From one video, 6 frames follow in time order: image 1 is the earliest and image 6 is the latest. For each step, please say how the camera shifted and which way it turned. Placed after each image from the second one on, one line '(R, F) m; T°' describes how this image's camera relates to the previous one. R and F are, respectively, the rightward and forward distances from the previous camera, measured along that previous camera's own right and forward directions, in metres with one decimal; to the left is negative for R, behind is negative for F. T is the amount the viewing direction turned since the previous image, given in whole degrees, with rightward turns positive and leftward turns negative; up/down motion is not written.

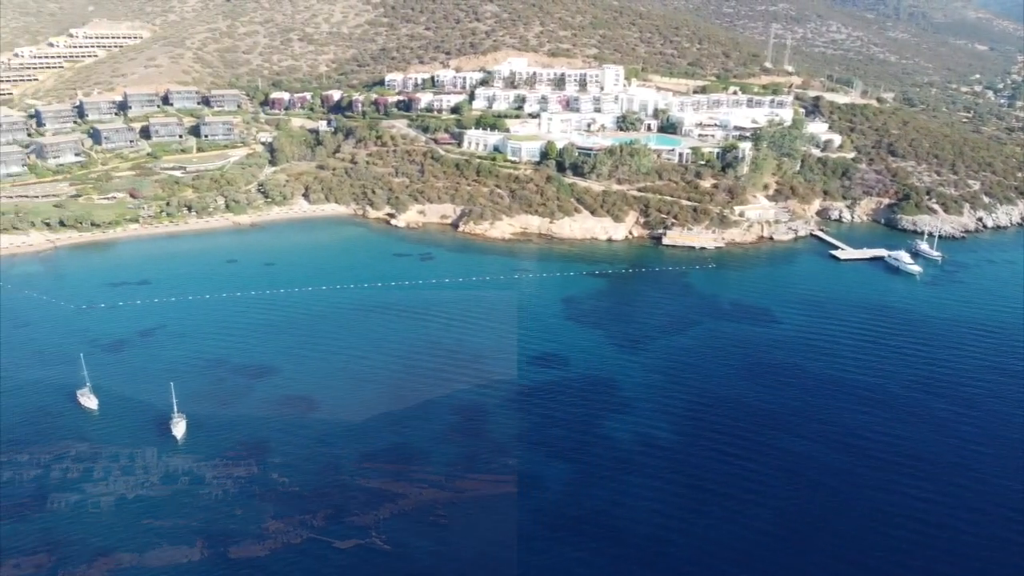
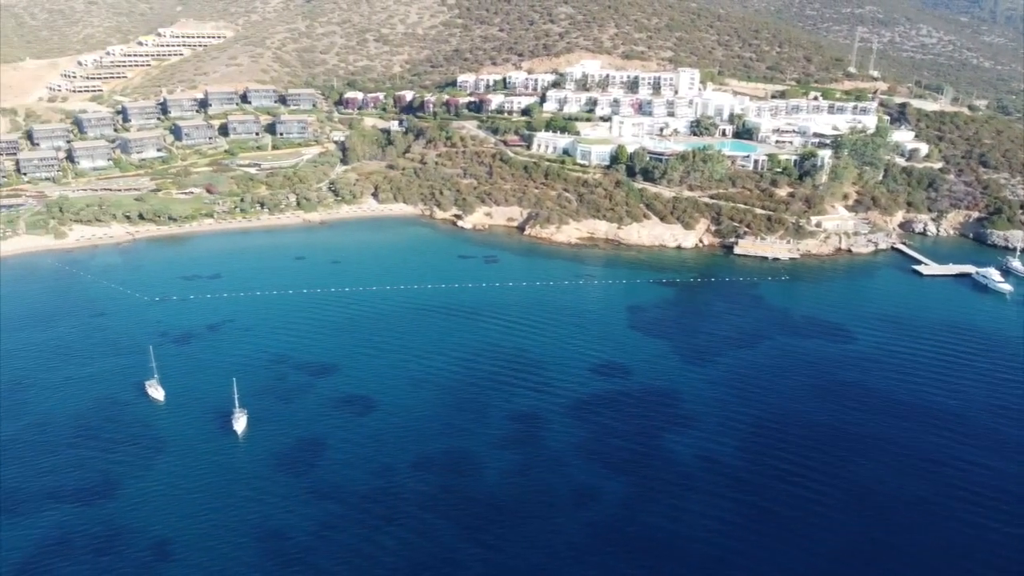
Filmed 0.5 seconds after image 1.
(+0.3, +0.9) m; -5°
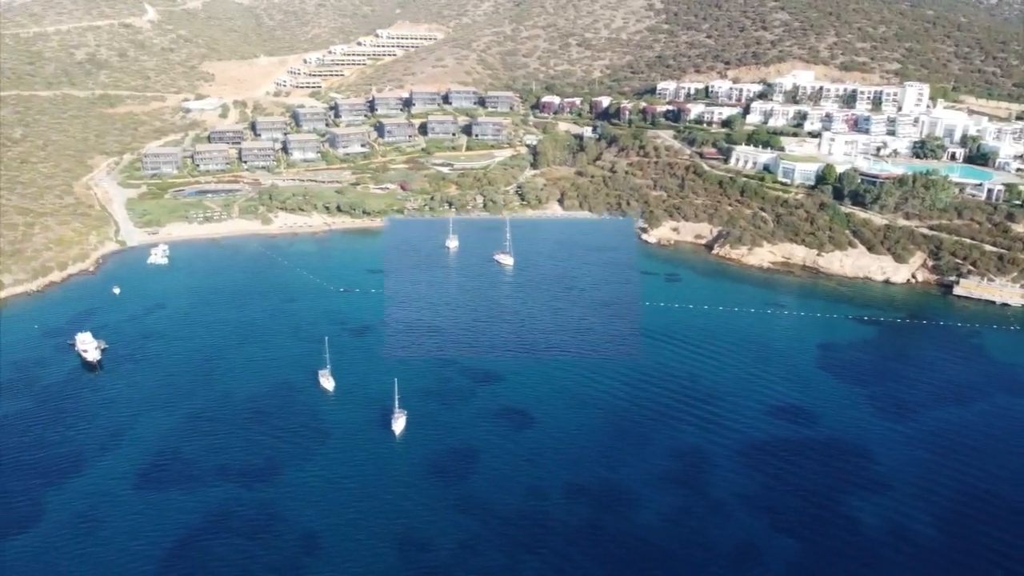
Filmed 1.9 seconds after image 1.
(+0.6, +2.5) m; -13°
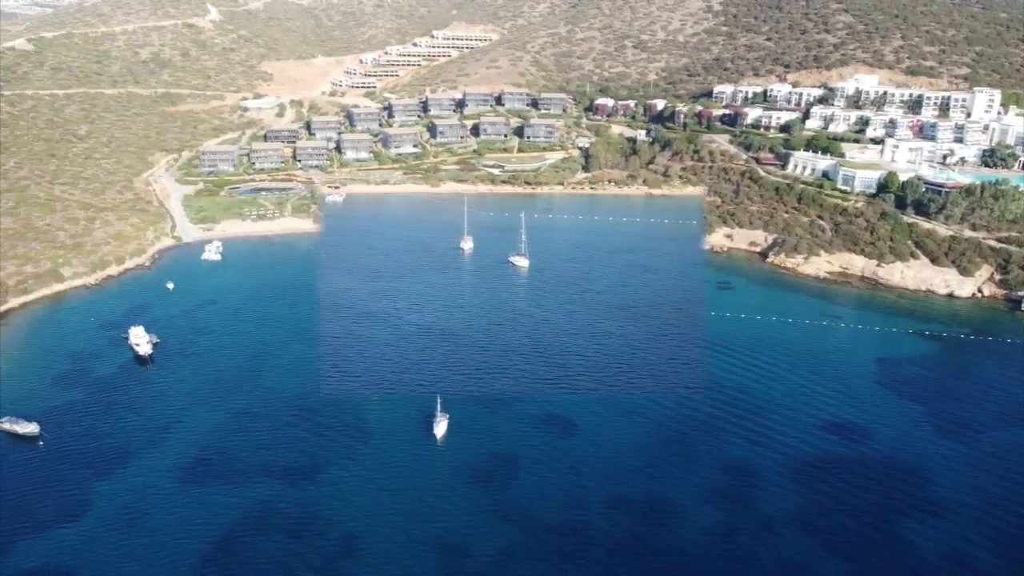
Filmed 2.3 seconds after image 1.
(+0.2, +0.6) m; -4°
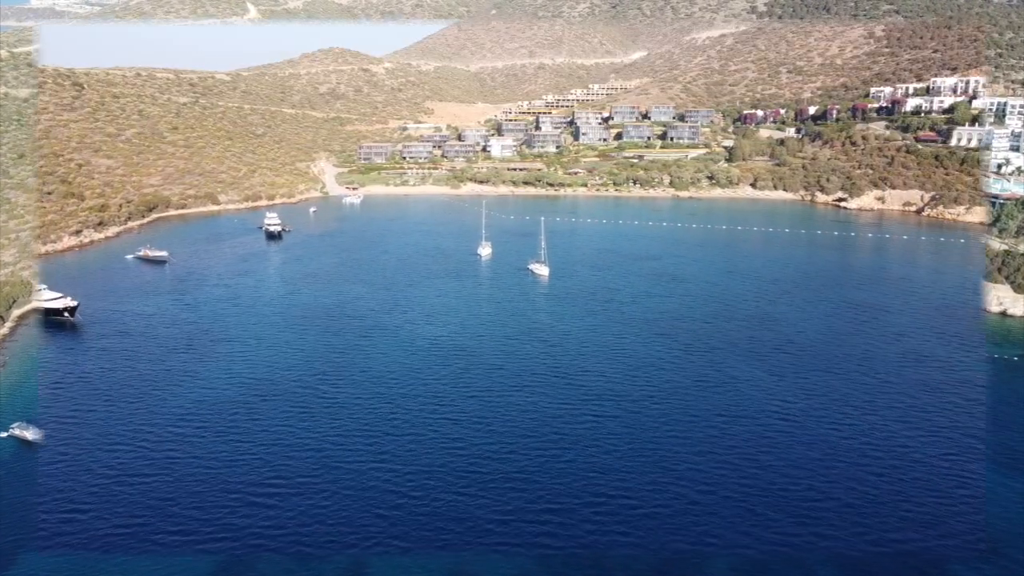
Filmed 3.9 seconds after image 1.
(+0.7, +2.2) m; -3°
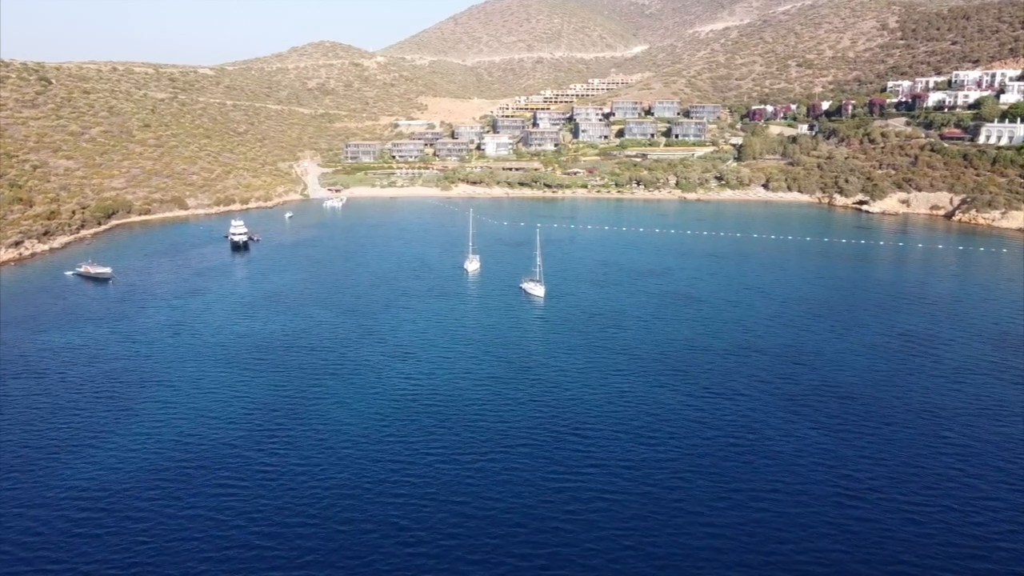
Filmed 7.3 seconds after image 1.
(+0.5, +6.2) m; 0°
